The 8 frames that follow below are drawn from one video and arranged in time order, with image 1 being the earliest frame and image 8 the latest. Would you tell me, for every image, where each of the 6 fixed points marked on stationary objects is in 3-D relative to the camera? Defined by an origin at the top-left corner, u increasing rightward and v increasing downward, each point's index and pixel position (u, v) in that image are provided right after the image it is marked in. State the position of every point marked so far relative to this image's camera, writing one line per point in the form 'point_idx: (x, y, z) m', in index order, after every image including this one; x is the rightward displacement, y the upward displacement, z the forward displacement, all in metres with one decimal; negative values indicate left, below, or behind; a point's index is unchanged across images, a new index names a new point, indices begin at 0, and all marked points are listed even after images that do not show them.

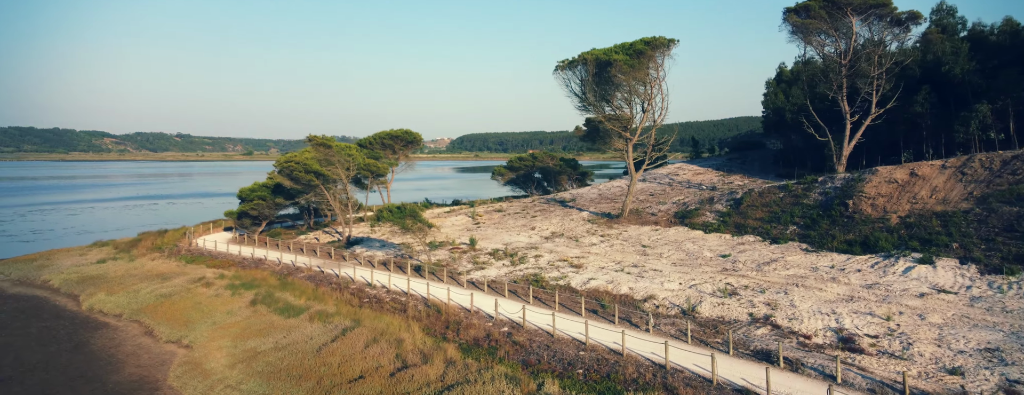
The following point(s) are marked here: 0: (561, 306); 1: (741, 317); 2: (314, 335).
0: (+1.7, -3.8, +19.9) m
1: (+6.8, -3.5, +16.8) m
2: (-6.5, -4.6, +18.8) m
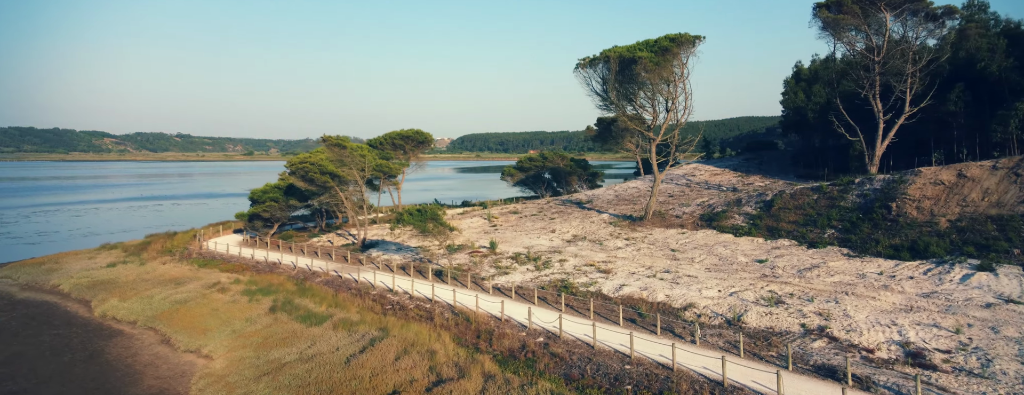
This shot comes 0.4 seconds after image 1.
0: (+2.8, -3.9, +19.0) m
1: (+7.9, -3.6, +15.9) m
2: (-5.4, -4.7, +18.0) m
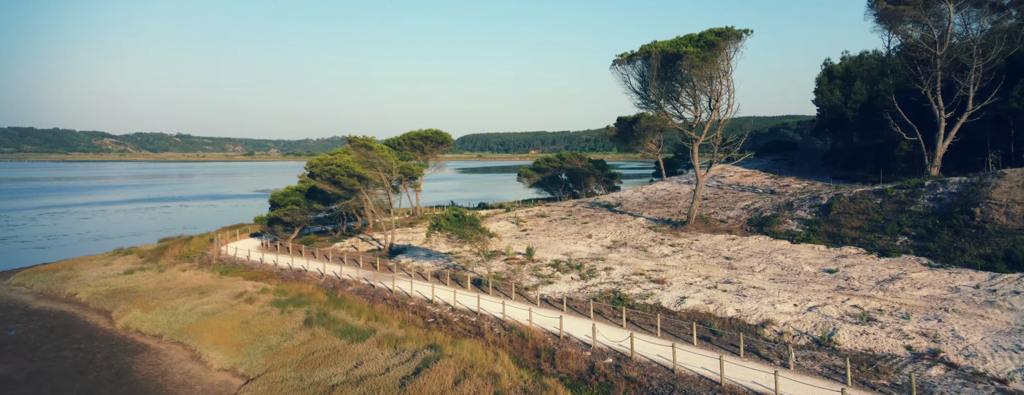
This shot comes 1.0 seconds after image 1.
0: (+4.7, -4.1, +17.5) m
1: (+9.7, -3.8, +14.3) m
2: (-3.5, -4.9, +16.6) m
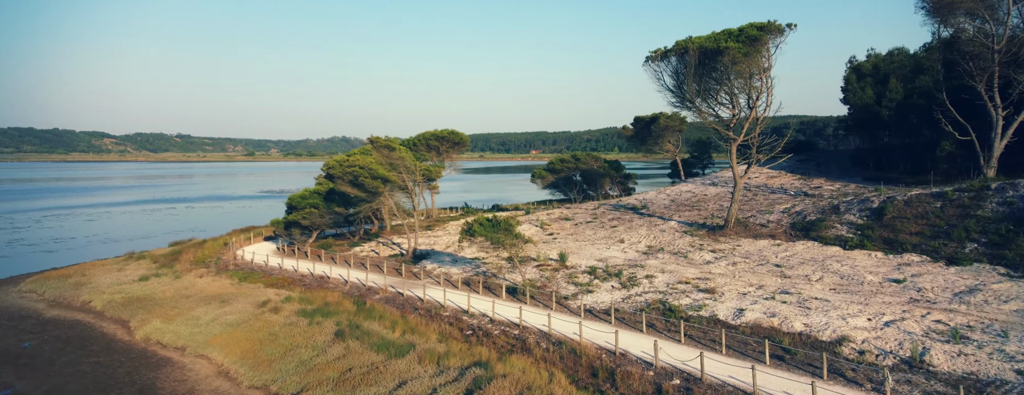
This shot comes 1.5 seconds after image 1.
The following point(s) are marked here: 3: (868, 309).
0: (+6.2, -4.3, +16.2) m
1: (+11.3, -4.0, +13.0) m
2: (-2.0, -5.1, +15.3) m
3: (+11.1, -3.5, +17.7) m
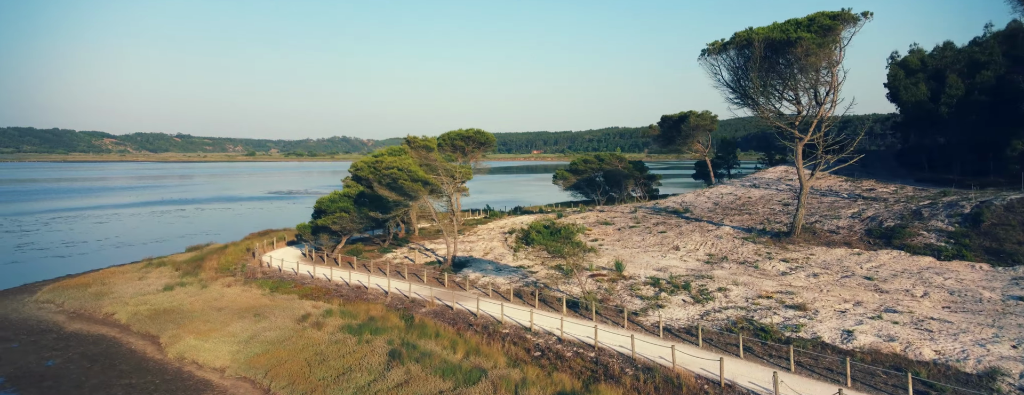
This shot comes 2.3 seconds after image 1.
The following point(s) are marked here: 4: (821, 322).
0: (+8.6, -4.5, +14.1) m
1: (+13.6, -4.2, +10.8) m
2: (+0.3, -5.4, +13.3) m
3: (+13.5, -3.7, +15.5) m
4: (+9.9, -4.0, +18.2) m
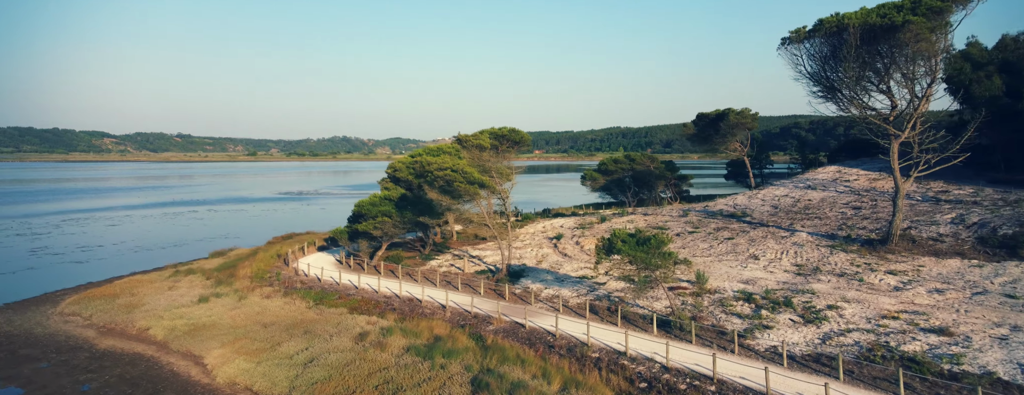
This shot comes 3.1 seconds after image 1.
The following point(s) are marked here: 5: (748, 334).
0: (+11.5, -4.8, +11.4) m
1: (+16.4, -4.4, +8.1) m
2: (+3.2, -5.6, +10.9) m
3: (+16.4, -3.9, +12.8) m
4: (+12.9, -4.2, +15.6) m
5: (+7.9, -4.6, +19.2) m
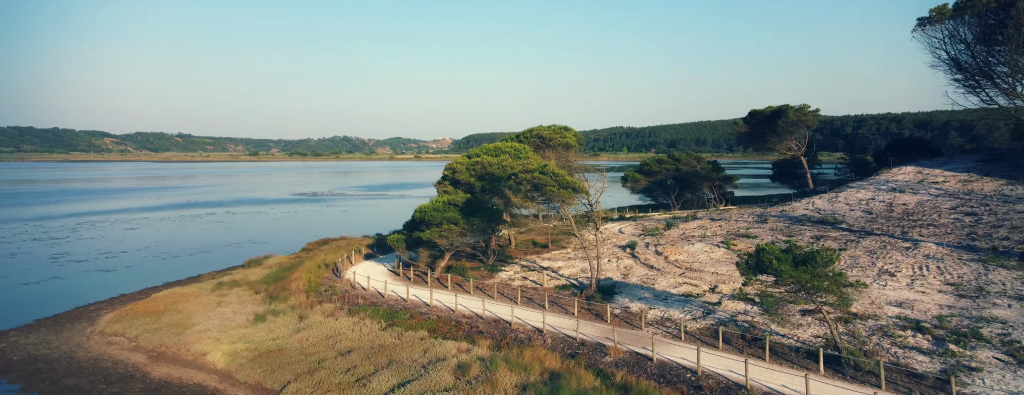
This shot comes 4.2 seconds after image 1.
0: (+15.4, -5.1, +7.8) m
1: (+20.2, -4.7, +4.4) m
2: (+7.1, -5.9, +7.4) m
3: (+20.3, -4.2, +9.1) m
4: (+16.9, -4.5, +11.9) m
5: (+12.0, -4.9, +15.6) m
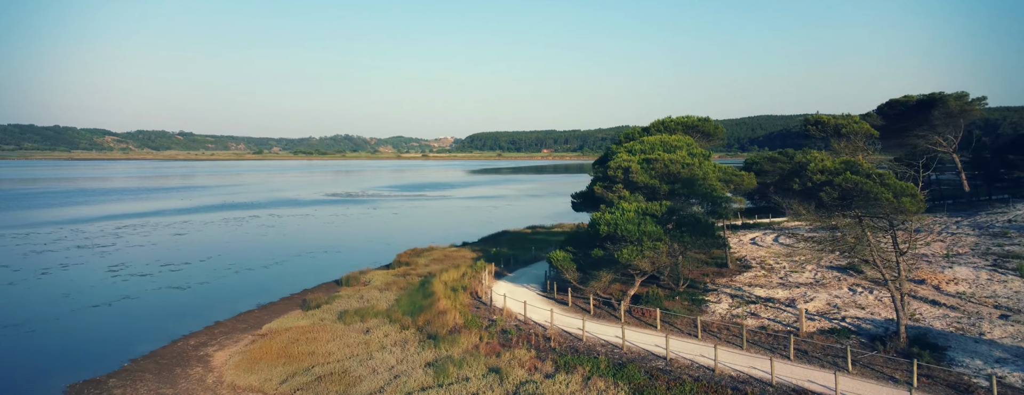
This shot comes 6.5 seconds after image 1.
0: (+24.0, -5.6, -0.6) m
1: (+28.7, -5.2, -4.3) m
2: (+15.8, -6.4, -0.5) m
3: (+29.0, -4.7, +0.5) m
4: (+25.7, -5.0, +3.5) m
5: (+21.1, -5.4, +7.4) m
